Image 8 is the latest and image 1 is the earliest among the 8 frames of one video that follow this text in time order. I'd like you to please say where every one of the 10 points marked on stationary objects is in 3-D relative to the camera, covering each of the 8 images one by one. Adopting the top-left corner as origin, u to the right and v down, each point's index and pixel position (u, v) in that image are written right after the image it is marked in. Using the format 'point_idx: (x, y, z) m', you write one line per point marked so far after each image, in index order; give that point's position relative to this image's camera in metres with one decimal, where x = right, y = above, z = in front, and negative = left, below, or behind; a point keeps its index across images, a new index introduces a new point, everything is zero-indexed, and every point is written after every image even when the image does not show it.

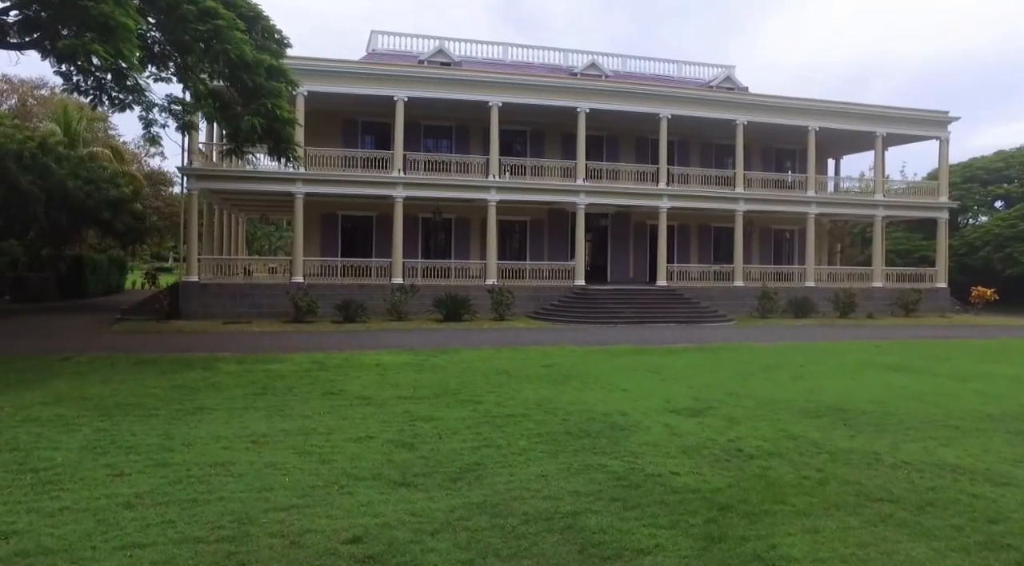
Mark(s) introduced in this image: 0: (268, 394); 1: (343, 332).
0: (-3.3, -1.5, +9.6) m
1: (-4.2, -1.3, +17.6) m
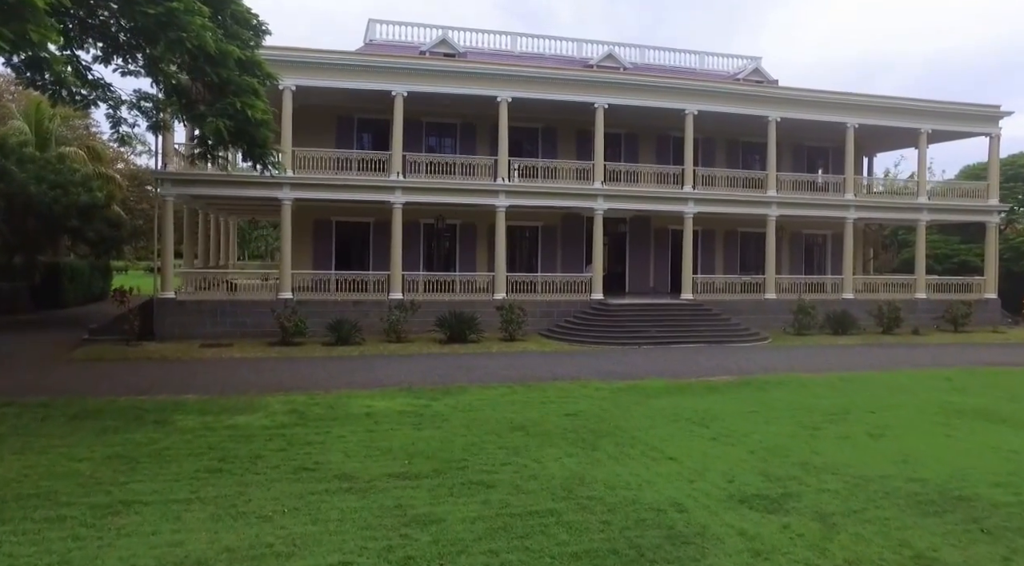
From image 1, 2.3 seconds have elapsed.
0: (-3.1, -2.0, +7.6) m
1: (-3.9, -1.7, +15.6) m
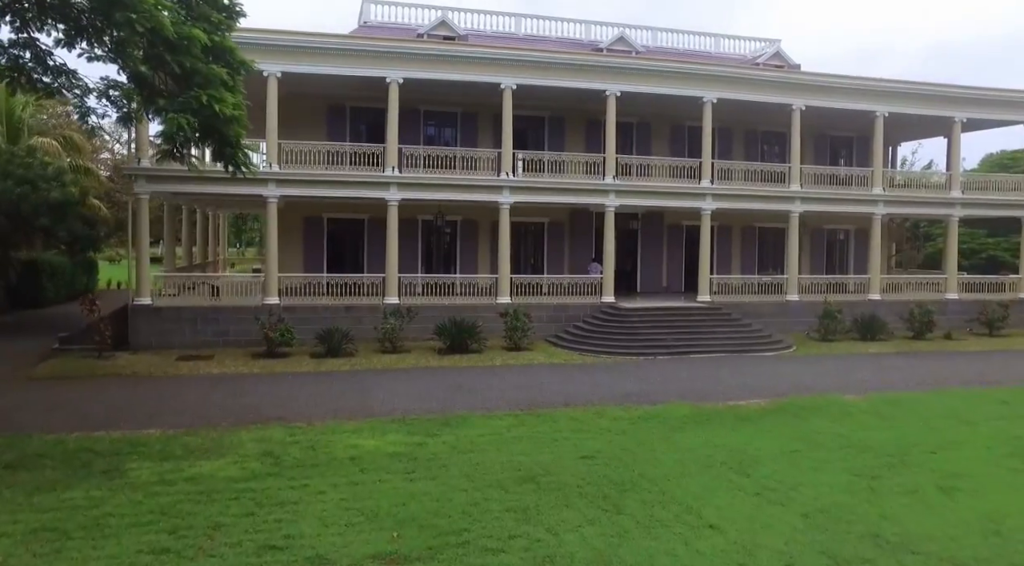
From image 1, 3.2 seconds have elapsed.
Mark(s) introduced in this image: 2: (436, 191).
0: (-3.0, -2.4, +6.2) m
1: (-3.8, -1.9, +14.2) m
2: (-1.9, +2.3, +18.0) m
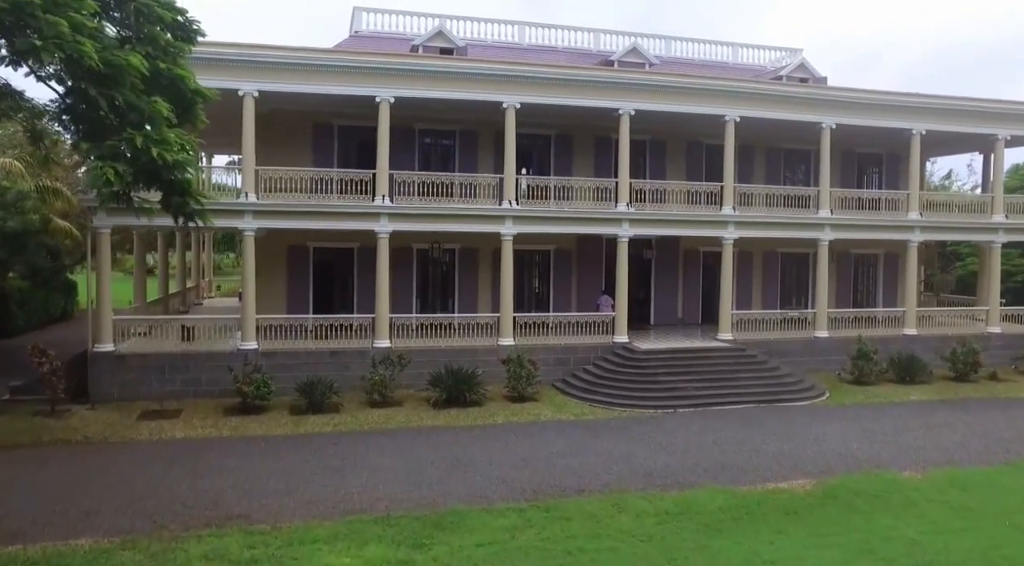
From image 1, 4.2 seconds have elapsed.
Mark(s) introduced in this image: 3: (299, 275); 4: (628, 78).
0: (-2.9, -3.3, +4.5) m
1: (-3.7, -2.8, +12.5) m
2: (-1.9, +1.4, +16.2) m
3: (-5.6, +0.2, +18.5) m
4: (+2.9, +5.0, +17.4) m
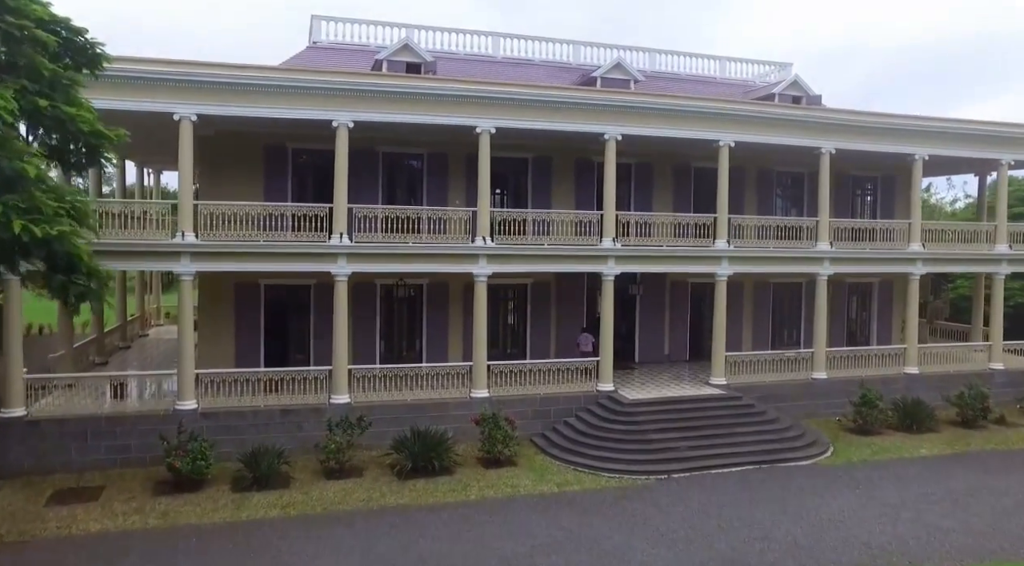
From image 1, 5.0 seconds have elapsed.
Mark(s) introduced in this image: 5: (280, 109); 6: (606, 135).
0: (-3.0, -4.3, +2.7) m
1: (-4.1, -3.8, +10.6) m
2: (-2.4, +0.5, +14.4) m
3: (-6.2, -0.8, +16.6) m
4: (+2.3, +4.1, +15.8) m
5: (-4.6, +3.4, +14.0) m
6: (+2.1, +3.4, +16.1) m
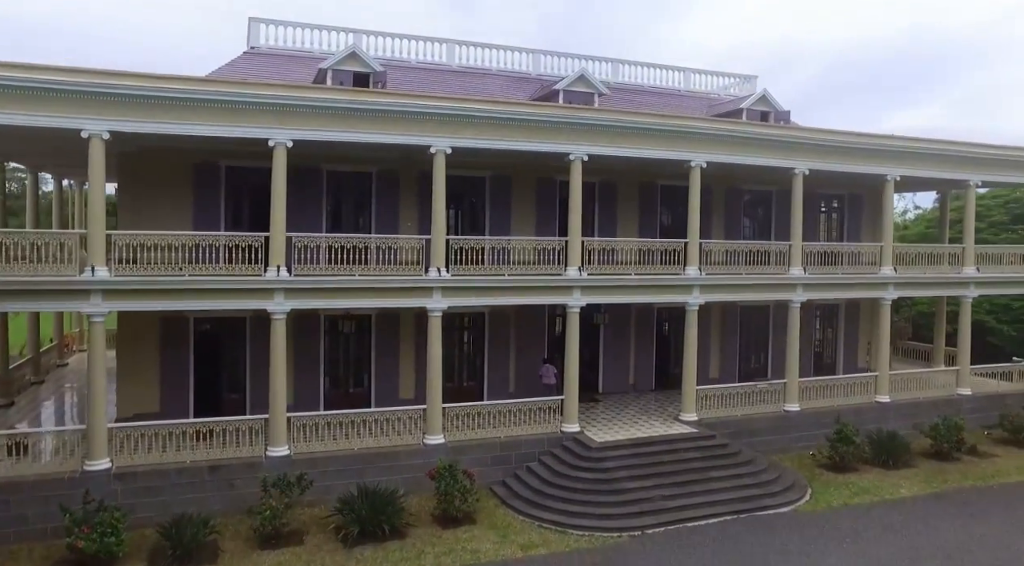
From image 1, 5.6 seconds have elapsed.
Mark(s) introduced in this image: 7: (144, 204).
0: (-3.0, -5.0, +1.2) m
1: (-4.6, -4.4, +9.0) m
2: (-3.1, -0.2, +13.0) m
3: (-7.1, -1.4, +14.9) m
4: (+1.4, +3.4, +14.7) m
5: (-5.3, +2.8, +12.4) m
6: (+1.2, +2.7, +14.9) m
7: (-7.6, +1.6, +14.6) m
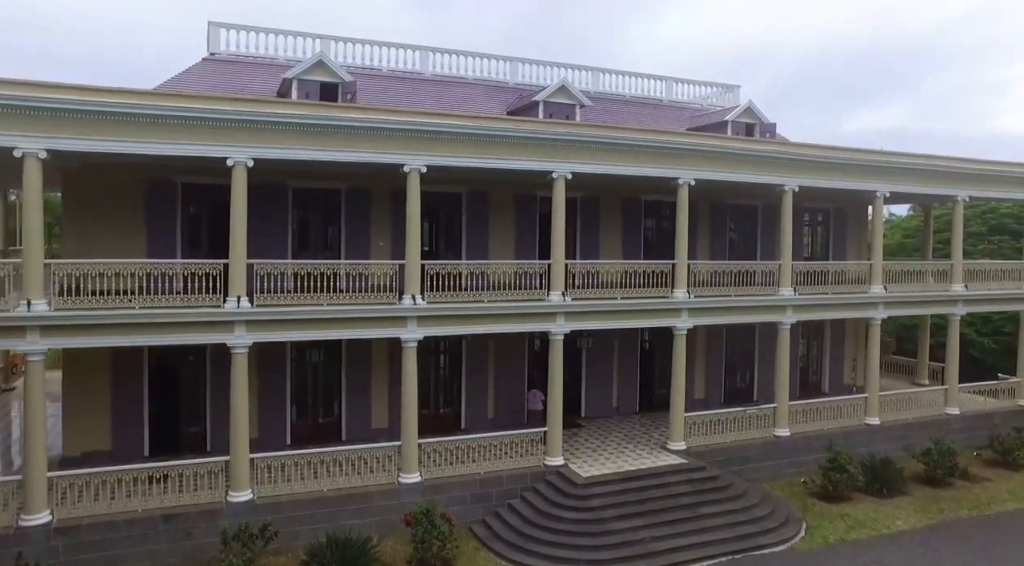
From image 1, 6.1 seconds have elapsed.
0: (-2.8, -5.5, +0.2) m
1: (-4.8, -5.0, +8.0) m
2: (-3.5, -0.7, +12.0) m
3: (-7.5, -2.0, +13.8) m
4: (+1.0, +2.9, +13.8) m
5: (-5.6, +2.2, +11.3) m
6: (+0.8, +2.2, +14.1) m
7: (-8.0, +1.1, +13.4) m
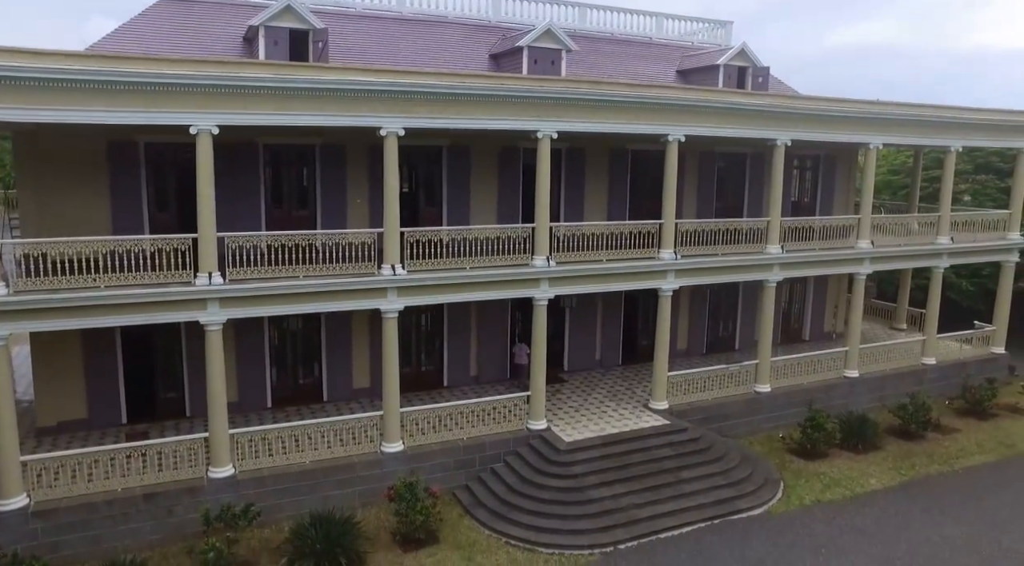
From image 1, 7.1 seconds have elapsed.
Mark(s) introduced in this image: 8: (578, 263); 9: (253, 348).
0: (-2.8, -6.4, +0.5) m
1: (-4.9, -5.0, +8.1) m
2: (-3.7, -0.3, +11.6) m
3: (-7.8, -1.3, +13.4) m
4: (+0.7, +3.6, +13.1) m
5: (-5.9, +2.6, +10.5) m
6: (+0.5, +2.9, +13.4) m
7: (-8.3, +1.7, +12.7) m
8: (+1.3, +0.4, +13.8) m
9: (-5.2, -1.3, +14.3) m
